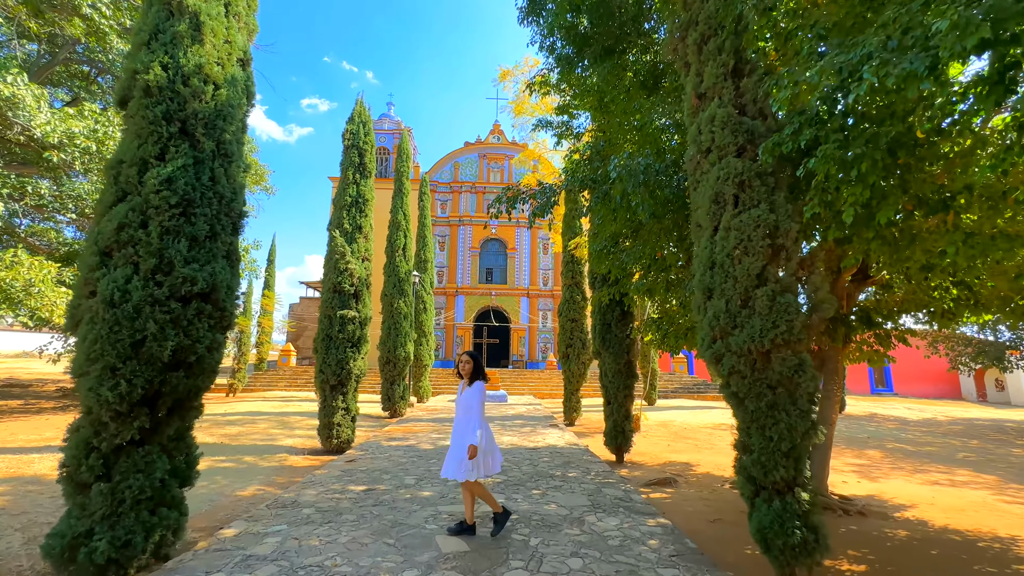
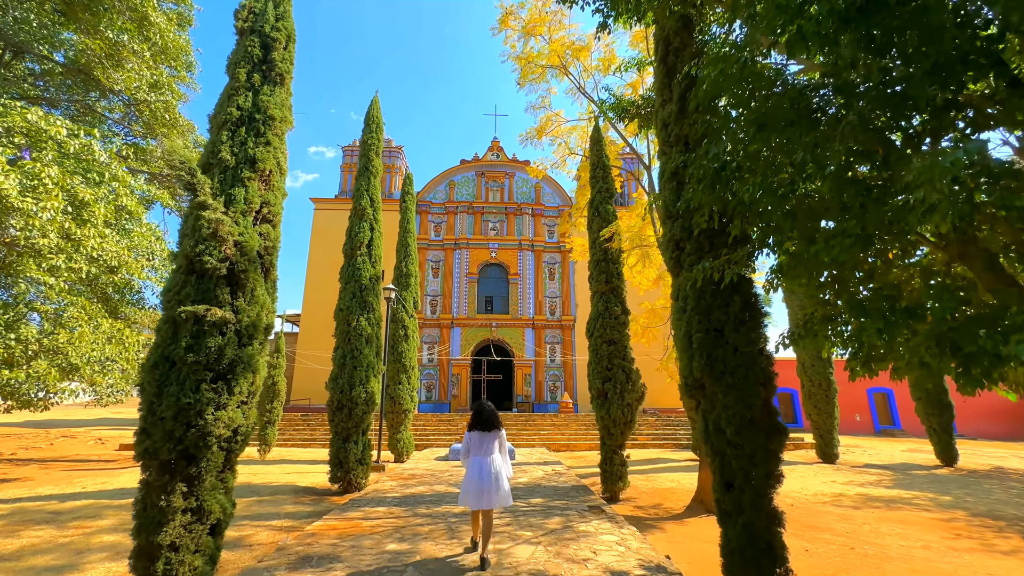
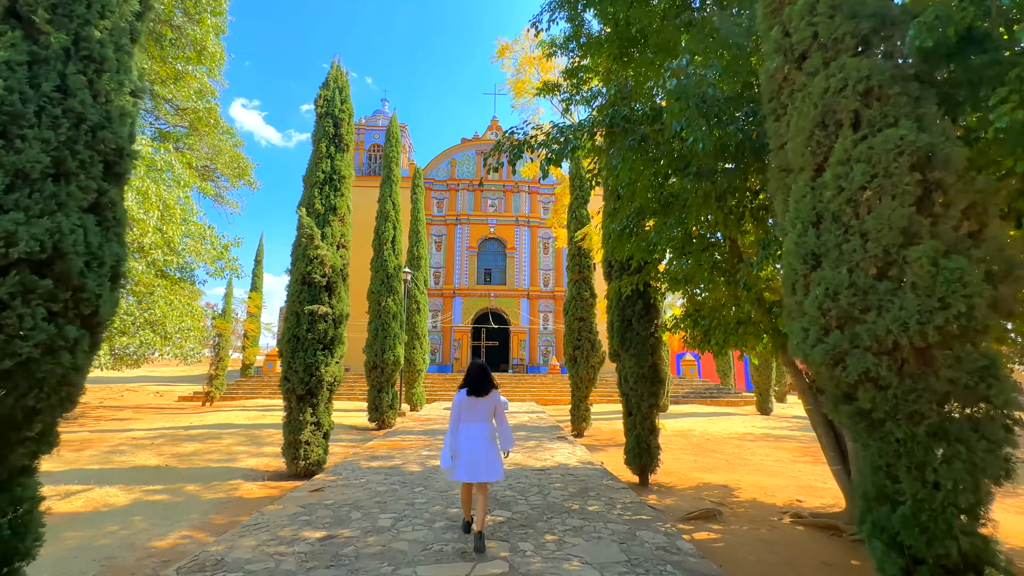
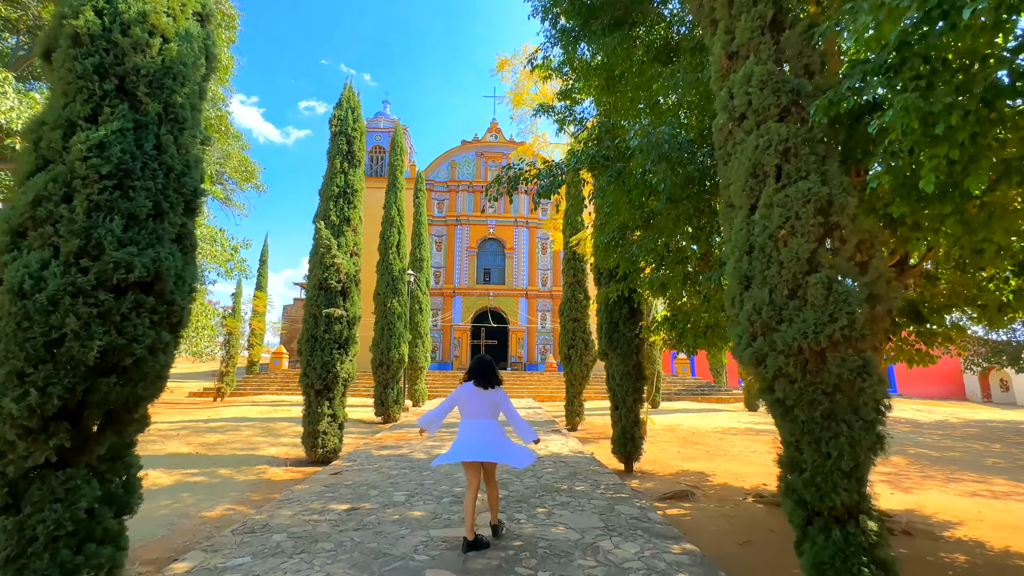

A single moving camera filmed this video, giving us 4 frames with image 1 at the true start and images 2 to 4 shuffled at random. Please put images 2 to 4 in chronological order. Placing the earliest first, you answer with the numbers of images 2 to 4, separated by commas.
4, 3, 2
